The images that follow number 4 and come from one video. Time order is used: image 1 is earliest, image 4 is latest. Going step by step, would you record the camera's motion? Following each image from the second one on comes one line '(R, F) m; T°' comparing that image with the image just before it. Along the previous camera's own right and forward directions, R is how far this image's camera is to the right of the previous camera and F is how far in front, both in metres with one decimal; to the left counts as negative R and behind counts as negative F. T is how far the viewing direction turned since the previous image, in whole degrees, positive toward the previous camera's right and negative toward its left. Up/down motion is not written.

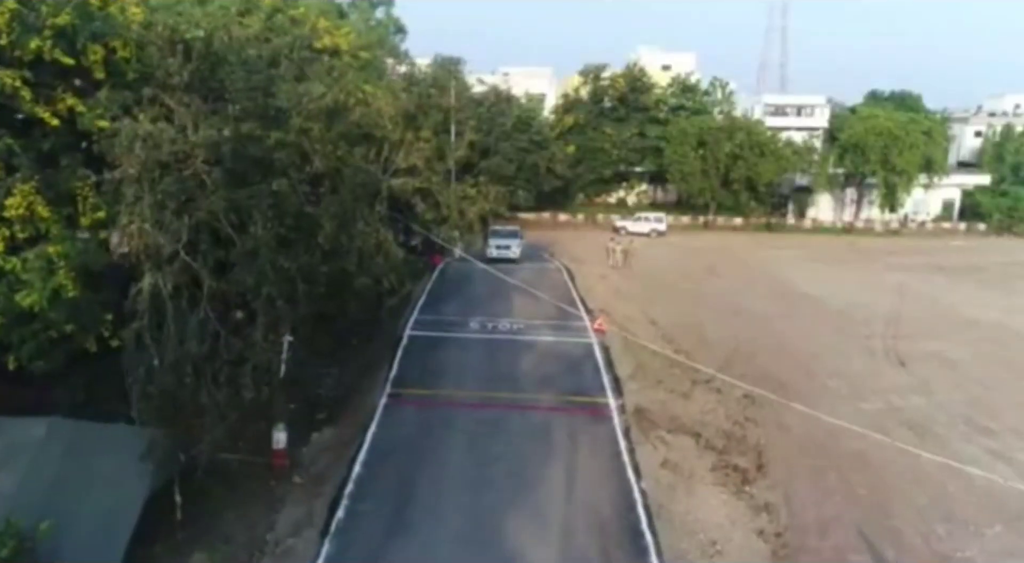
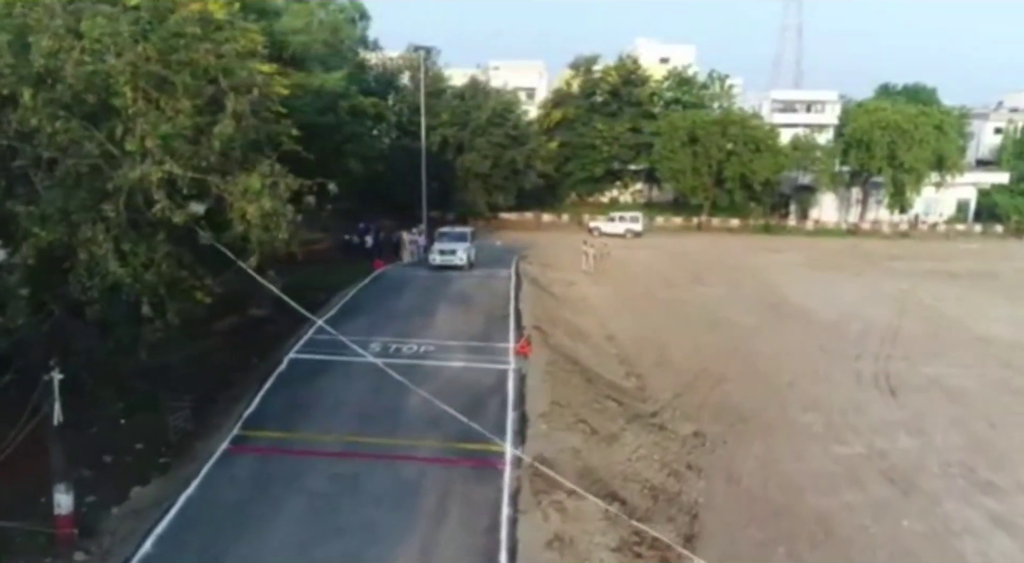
(+3.5, +4.4) m; -1°
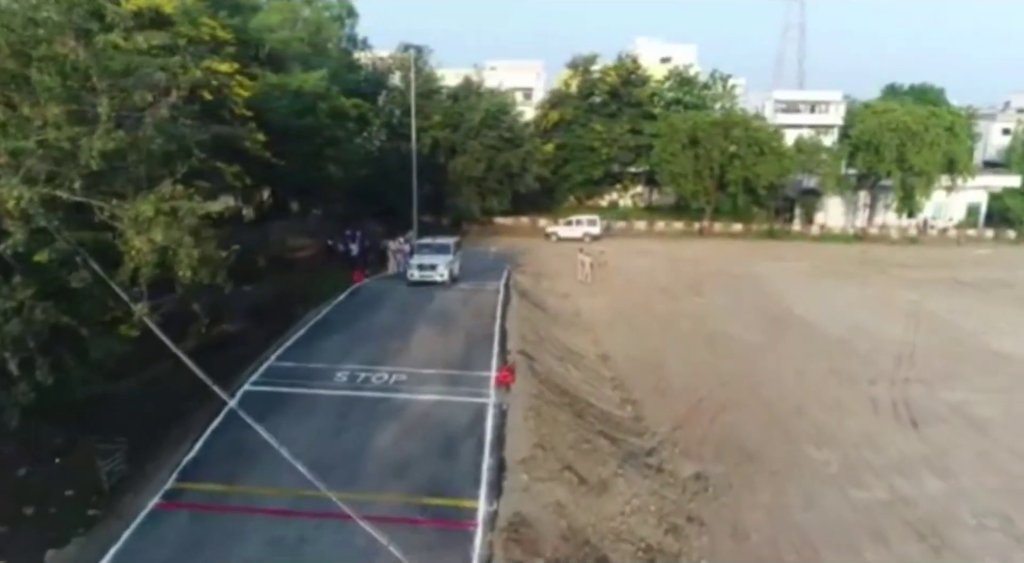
(+0.6, +2.3) m; 0°
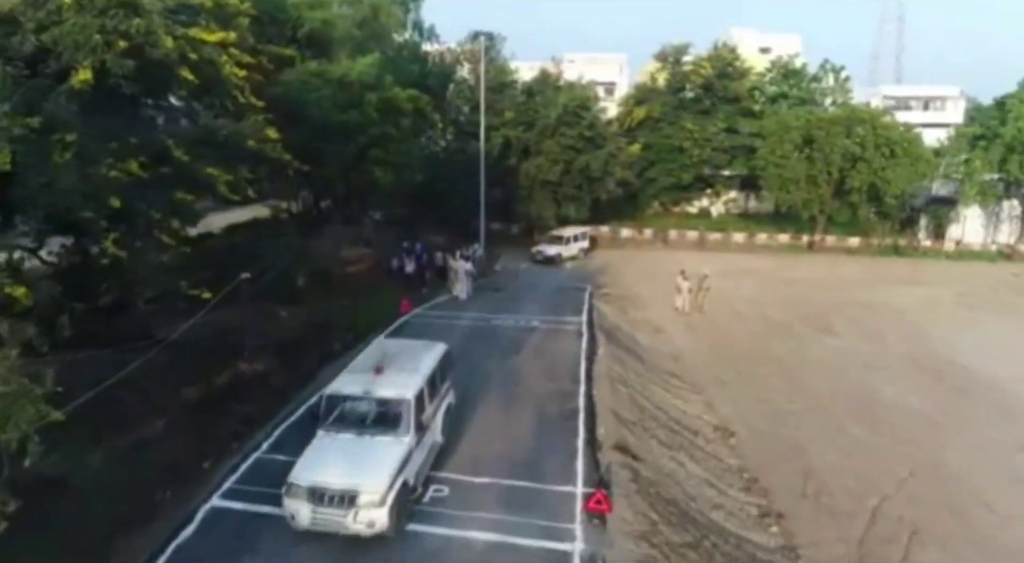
(-0.6, +7.1) m; -6°
